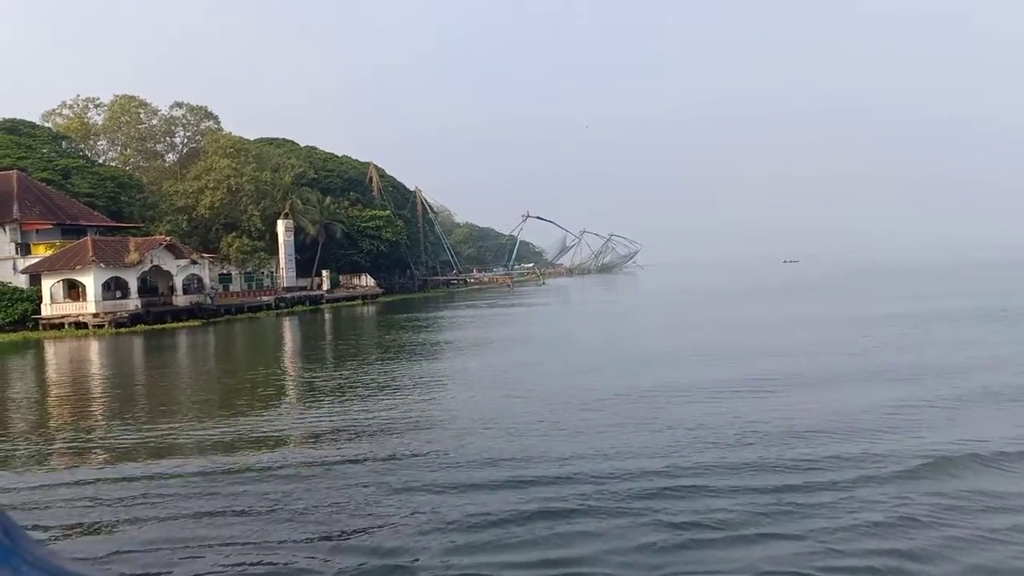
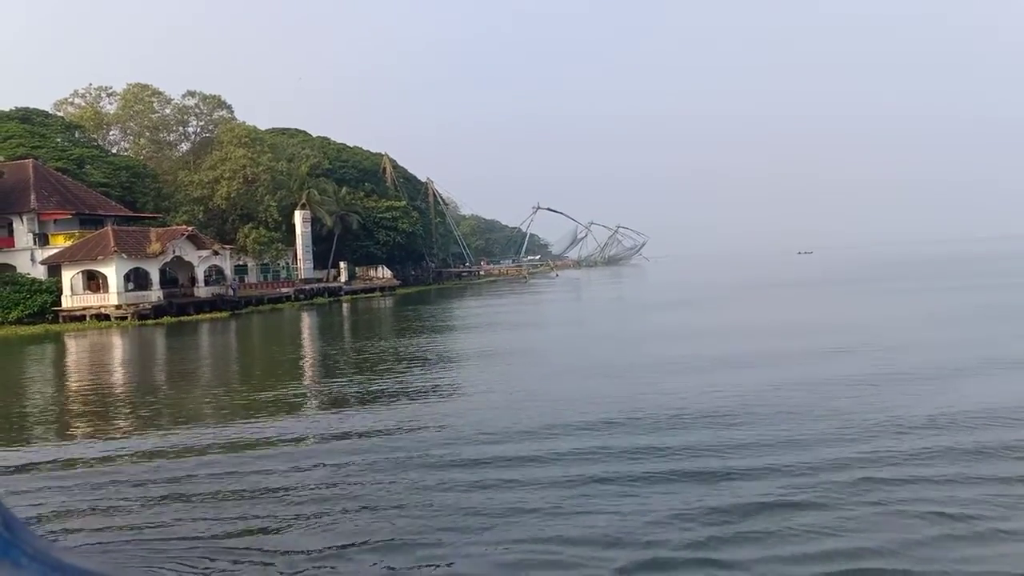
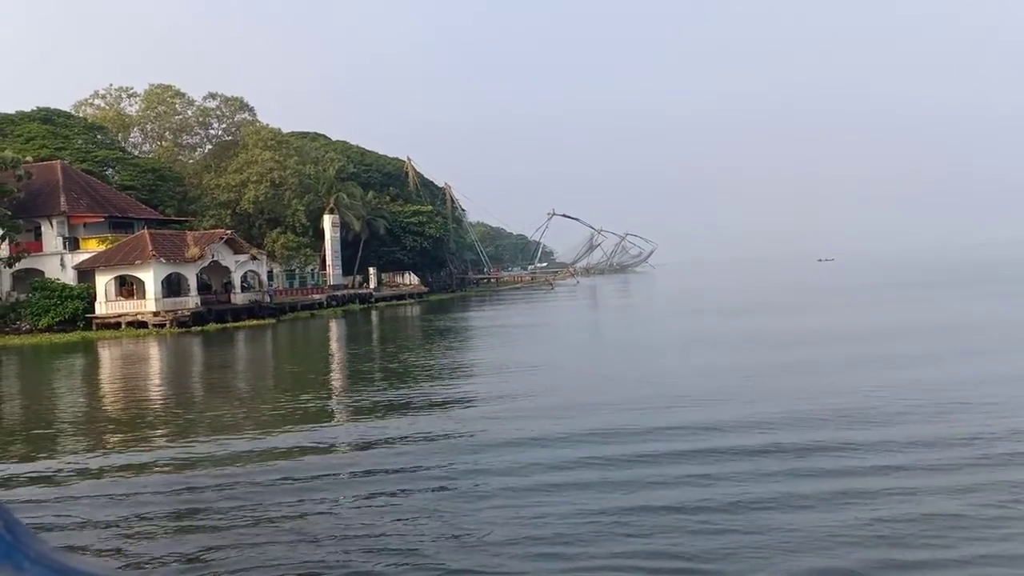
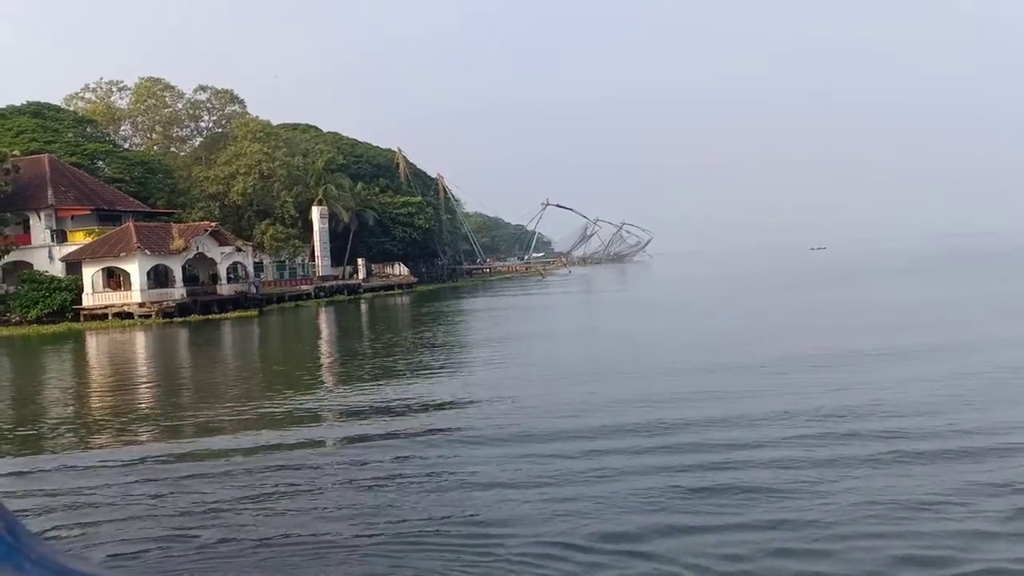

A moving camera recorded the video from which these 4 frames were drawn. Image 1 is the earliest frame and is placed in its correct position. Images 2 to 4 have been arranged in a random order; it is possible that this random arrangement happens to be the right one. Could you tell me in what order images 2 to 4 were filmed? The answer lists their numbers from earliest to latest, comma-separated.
2, 4, 3
